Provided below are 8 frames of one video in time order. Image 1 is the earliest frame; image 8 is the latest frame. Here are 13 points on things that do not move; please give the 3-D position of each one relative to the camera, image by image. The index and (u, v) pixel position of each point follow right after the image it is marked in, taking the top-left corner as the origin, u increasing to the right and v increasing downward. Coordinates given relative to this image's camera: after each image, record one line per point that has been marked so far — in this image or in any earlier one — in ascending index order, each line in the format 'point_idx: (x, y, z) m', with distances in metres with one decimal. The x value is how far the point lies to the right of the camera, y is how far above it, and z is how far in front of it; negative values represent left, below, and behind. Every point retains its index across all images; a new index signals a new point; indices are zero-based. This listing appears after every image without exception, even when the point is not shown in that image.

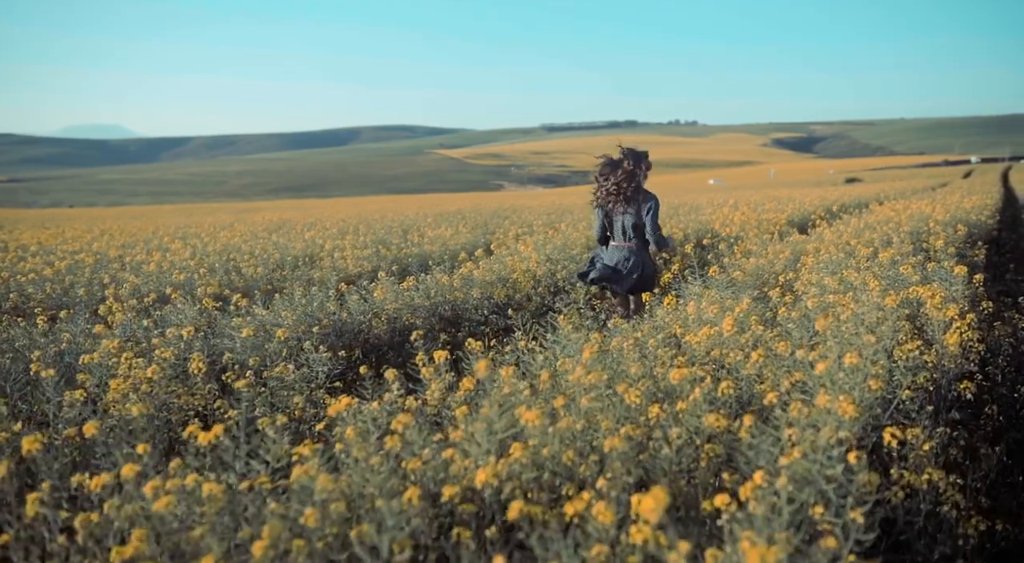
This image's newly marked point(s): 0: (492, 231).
0: (-0.3, +1.0, +14.5) m
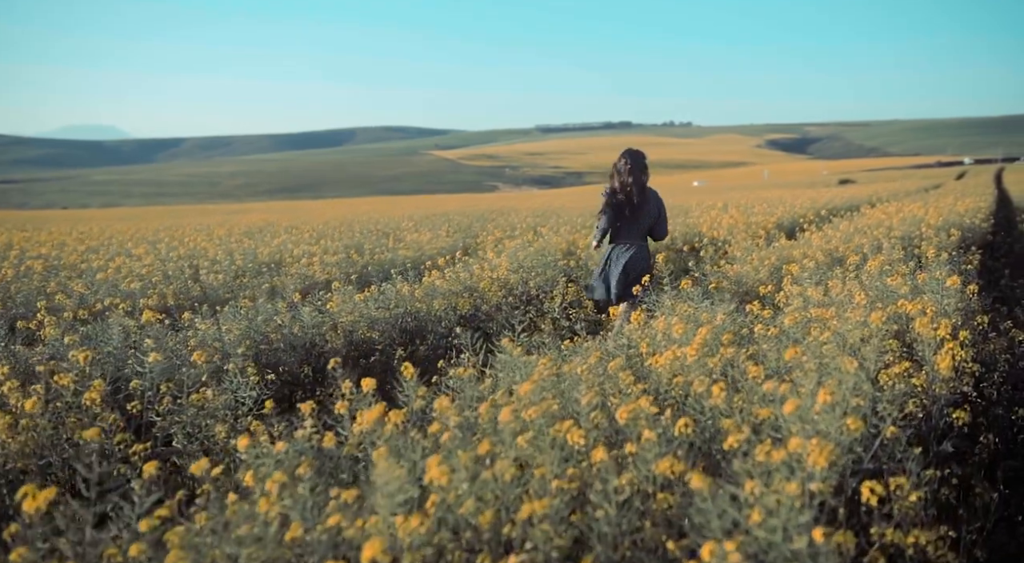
0: (-0.7, +0.9, +14.1) m
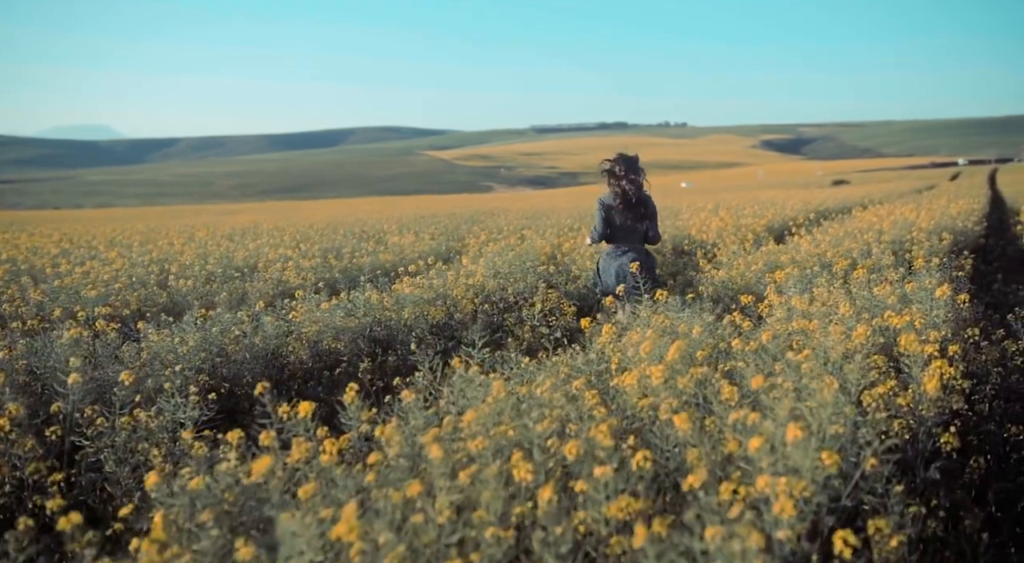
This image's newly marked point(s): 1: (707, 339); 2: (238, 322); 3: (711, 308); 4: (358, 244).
0: (-0.9, +0.8, +13.8) m
1: (+1.1, -0.3, +4.2) m
2: (-2.1, -0.3, +5.8) m
3: (+1.5, -0.2, +5.7) m
4: (-2.4, +0.6, +11.9) m
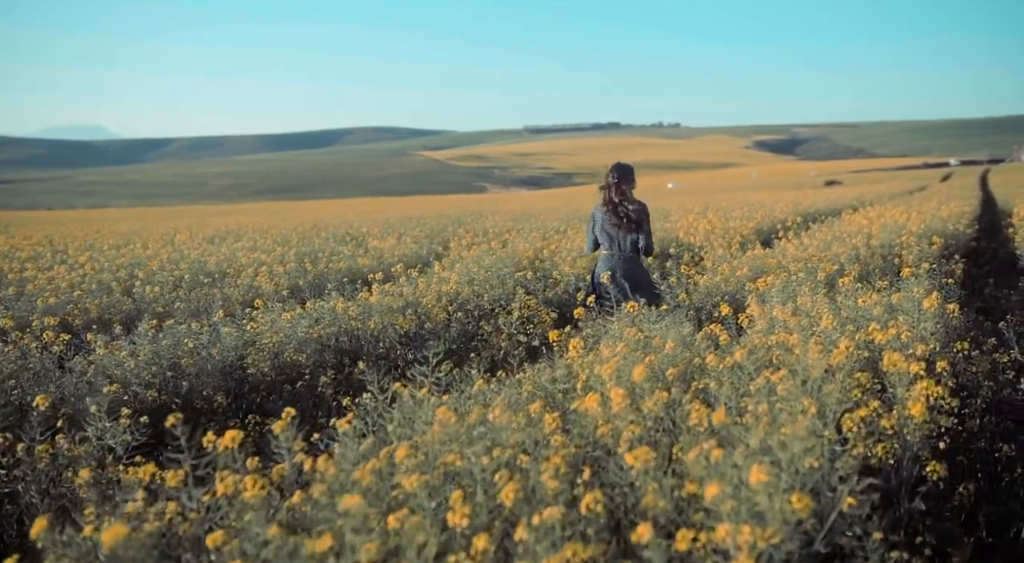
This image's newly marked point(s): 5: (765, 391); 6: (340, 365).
0: (-1.2, +0.7, +13.5) m
1: (+0.9, -0.4, +3.9) m
2: (-2.3, -0.4, +5.5) m
3: (+1.3, -0.3, +5.4) m
4: (-2.6, +0.5, +11.6) m
5: (+1.0, -0.4, +3.1) m
6: (-1.2, -0.6, +5.5) m
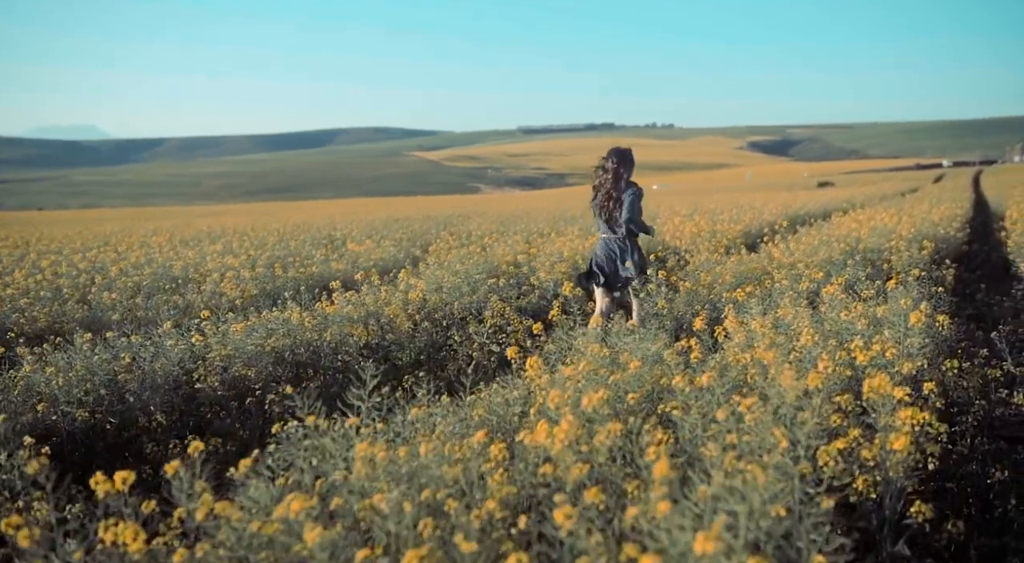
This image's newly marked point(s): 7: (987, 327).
0: (-1.5, +0.7, +13.2) m
1: (+0.6, -0.4, +3.6) m
2: (-2.5, -0.4, +5.2) m
3: (+1.0, -0.3, +5.1) m
4: (-2.9, +0.4, +11.3) m
5: (+0.8, -0.5, +2.8) m
6: (-1.5, -0.7, +5.2) m
7: (+4.5, -0.4, +7.3) m
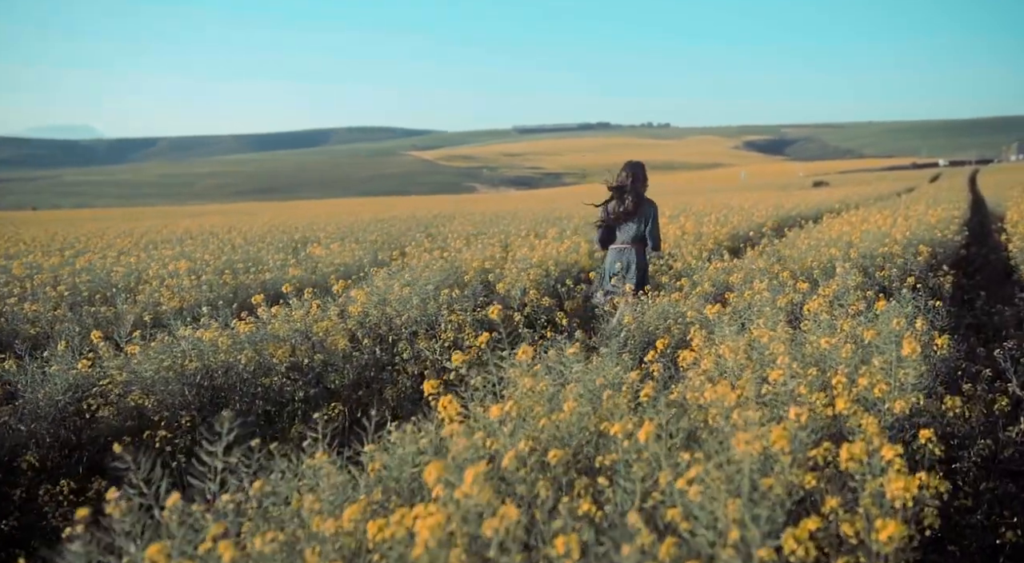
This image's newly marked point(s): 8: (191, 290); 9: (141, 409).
0: (-1.9, +0.6, +12.6) m
1: (+0.3, -0.5, +3.0) m
2: (-2.9, -0.5, +4.6) m
3: (+0.7, -0.4, +4.5) m
4: (-3.3, +0.4, +10.6) m
5: (+0.5, -0.6, +2.2) m
6: (-1.9, -0.8, +4.6) m
7: (+4.2, -0.5, +6.7) m
8: (-3.2, -0.1, +7.5) m
9: (-2.1, -0.7, +4.4) m
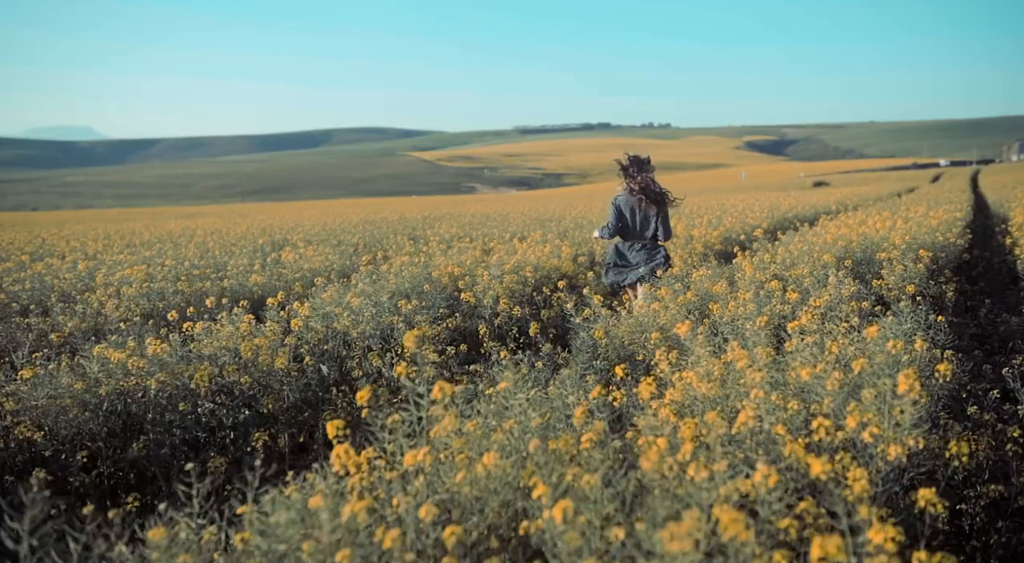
0: (-2.2, +0.5, +12.0) m
1: (0.0, -0.6, +2.5) m
2: (-3.2, -0.6, +4.0) m
3: (+0.4, -0.5, +4.0) m
4: (-3.6, +0.3, +10.1) m
5: (+0.2, -0.7, +1.7) m
6: (-2.1, -0.8, +4.0) m
7: (+3.9, -0.6, +6.1) m
8: (-3.5, -0.2, +7.0) m
9: (-2.4, -0.8, +3.9) m
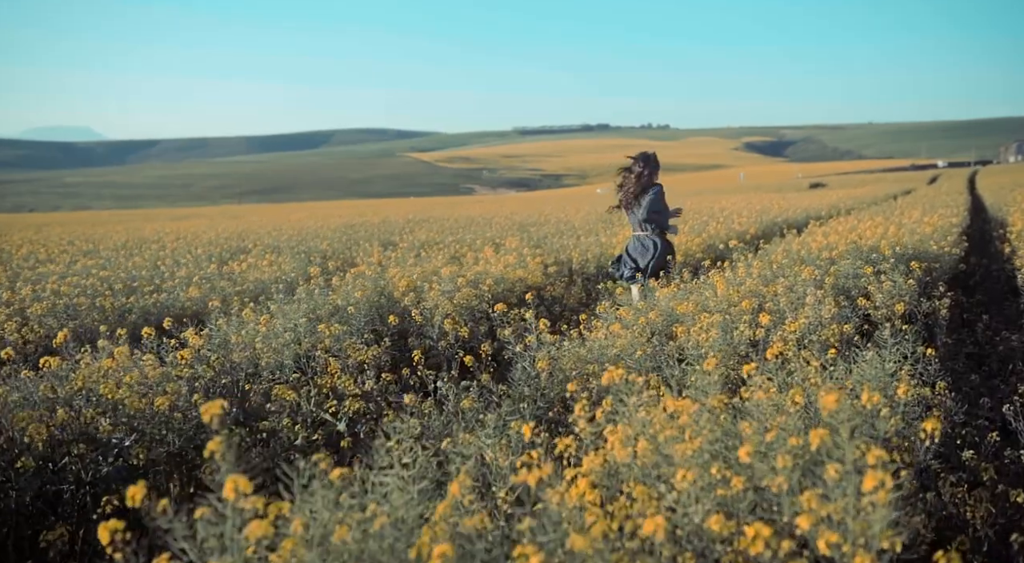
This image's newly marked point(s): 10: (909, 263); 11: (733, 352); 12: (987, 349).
0: (-2.6, +0.3, +11.3) m
1: (-0.4, -0.8, +1.8) m
2: (-3.6, -0.8, +3.3) m
3: (-0.1, -0.6, +3.3) m
4: (-4.0, +0.1, +9.4) m
5: (-0.3, -0.8, +1.0) m
6: (-2.6, -1.0, +3.3) m
7: (+3.4, -0.7, +5.4) m
8: (-3.9, -0.3, +6.3) m
9: (-2.9, -1.0, +3.2) m
10: (+3.8, +0.1, +7.3) m
11: (+1.3, -0.4, +4.3) m
12: (+3.8, -0.6, +6.0) m
